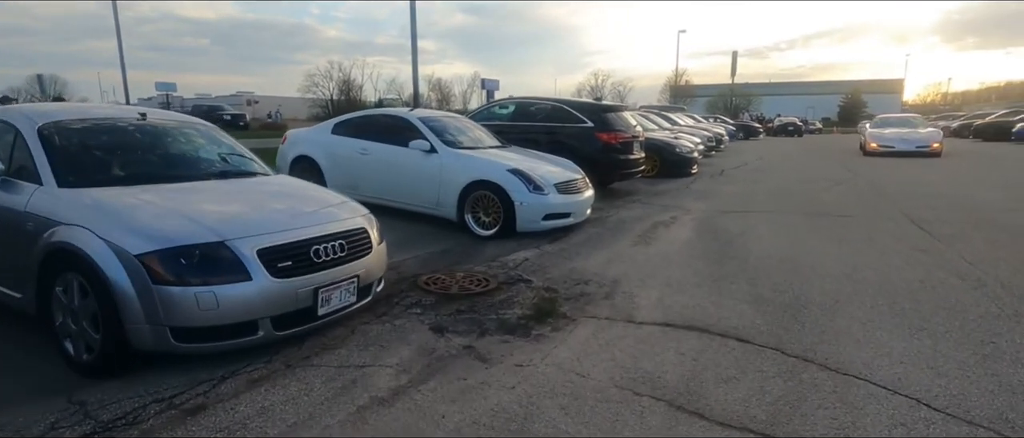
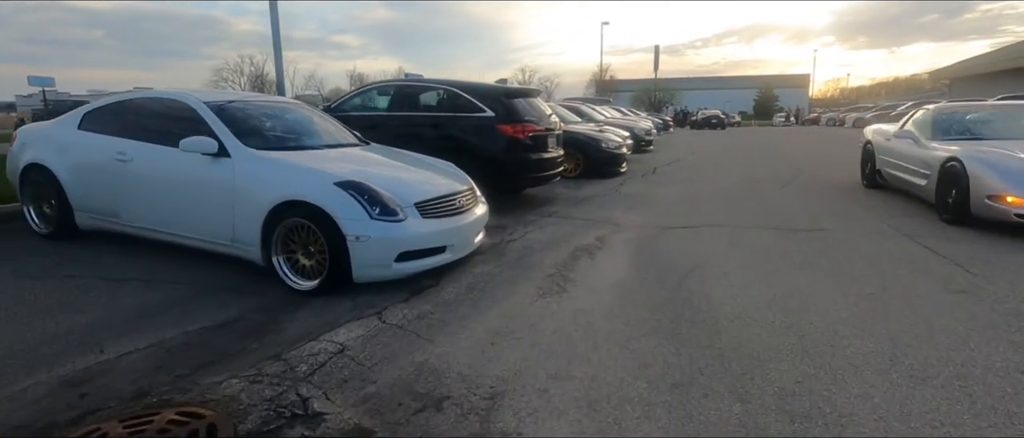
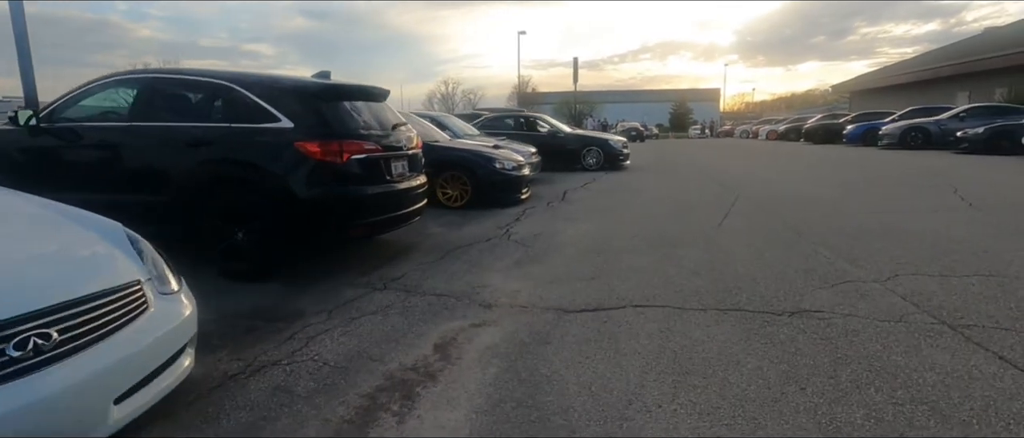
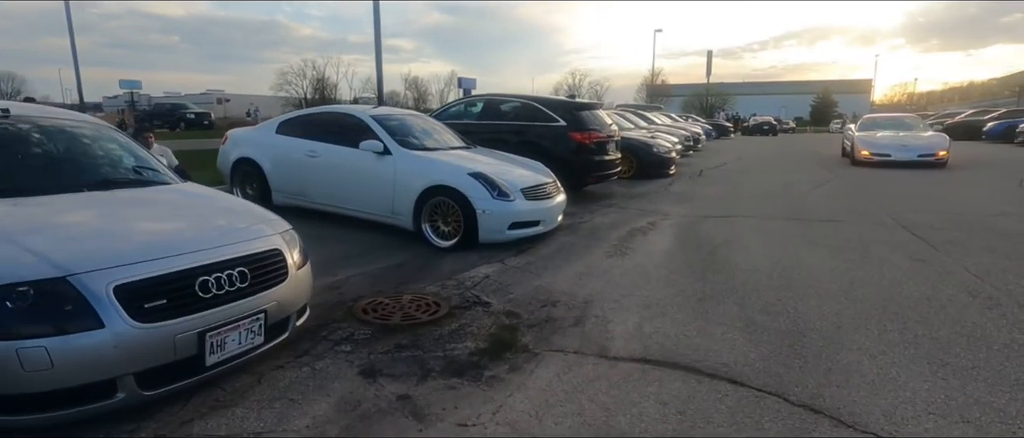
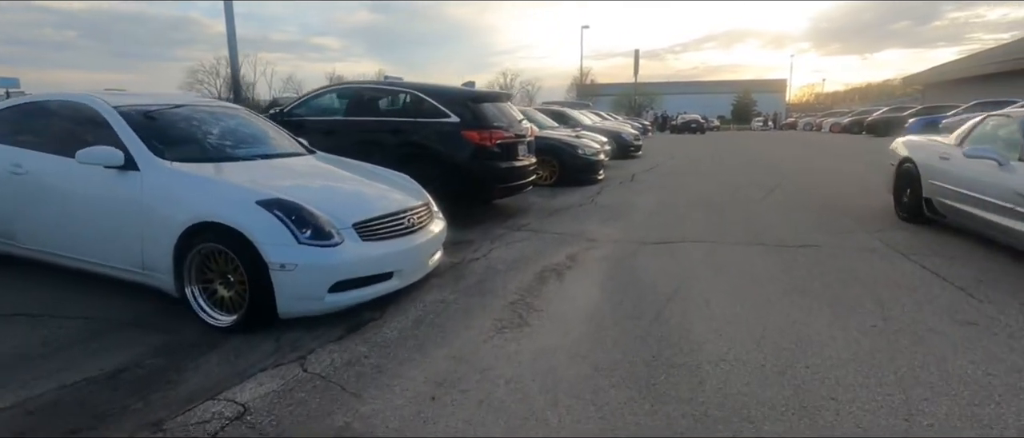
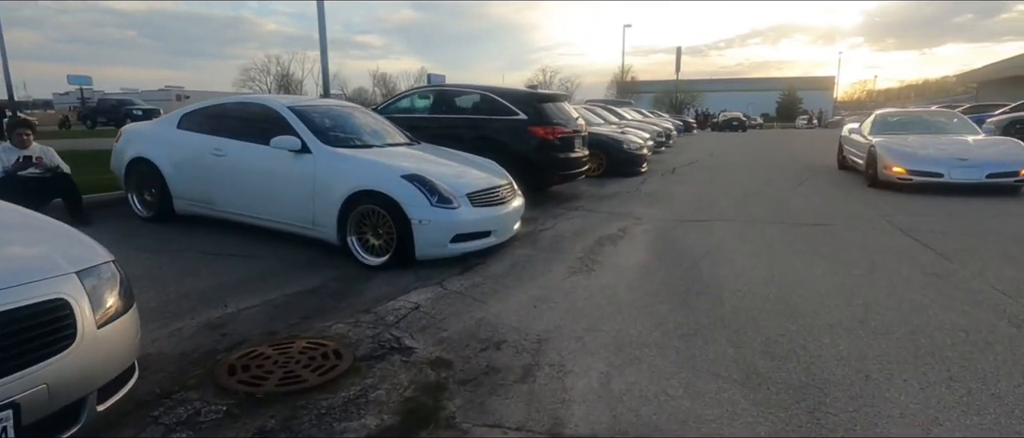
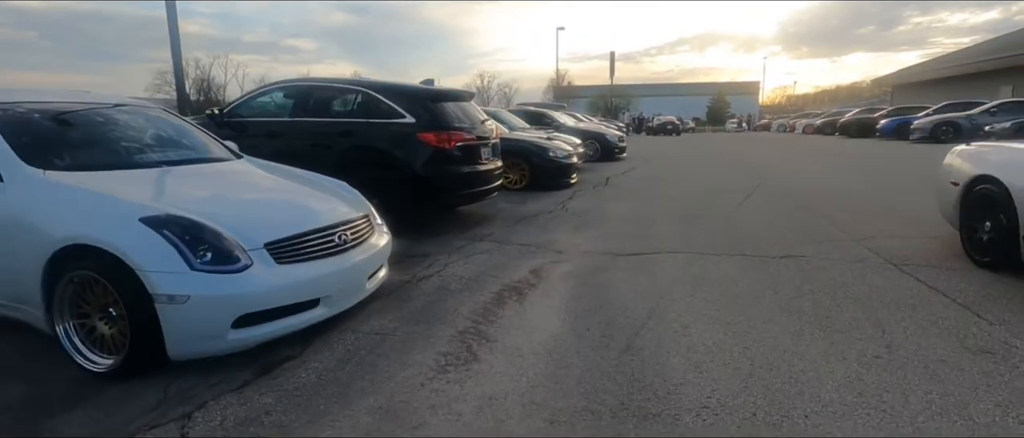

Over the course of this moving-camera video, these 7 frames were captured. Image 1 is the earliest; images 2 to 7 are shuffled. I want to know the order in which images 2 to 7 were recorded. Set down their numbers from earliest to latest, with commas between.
4, 6, 2, 5, 7, 3
